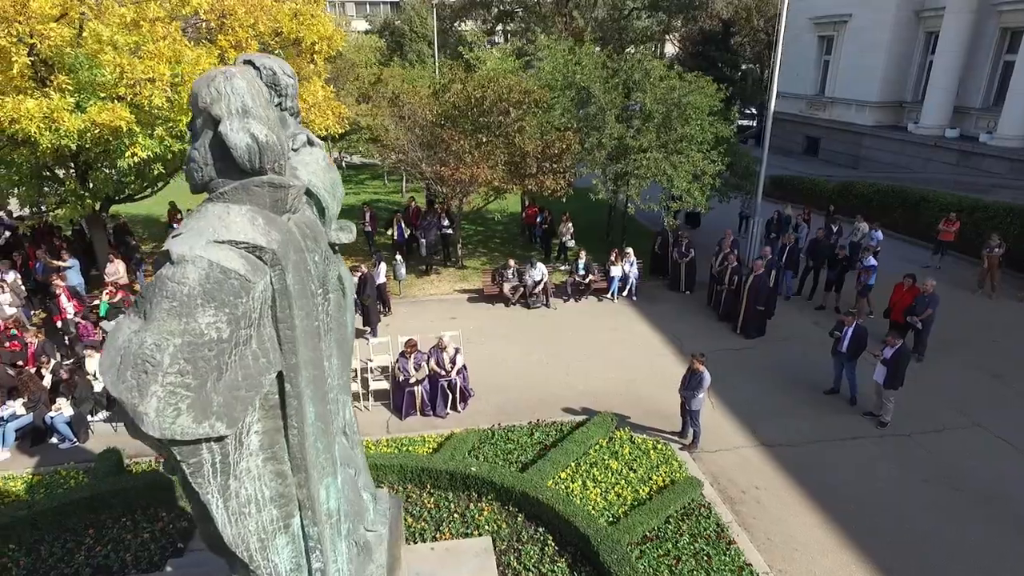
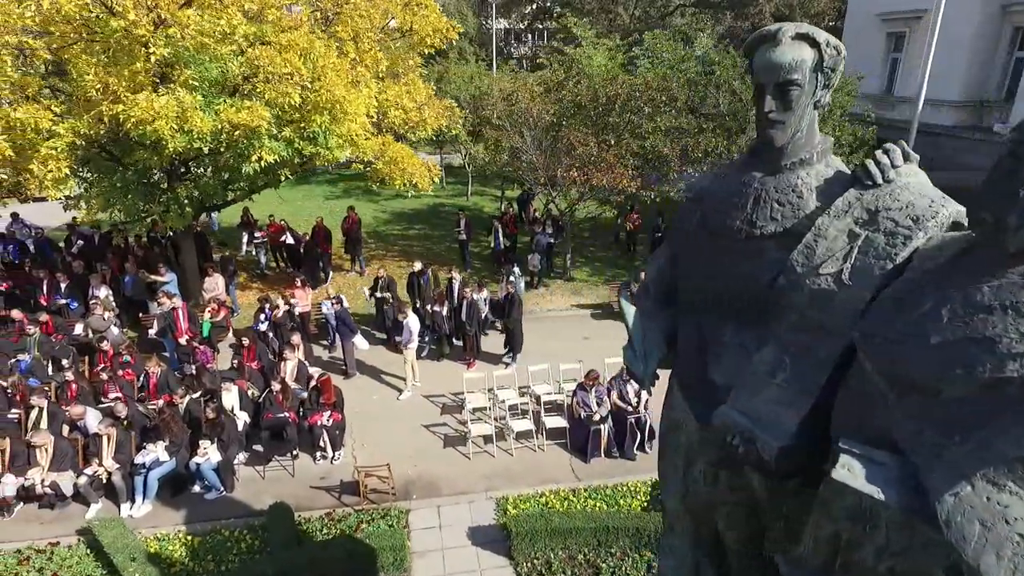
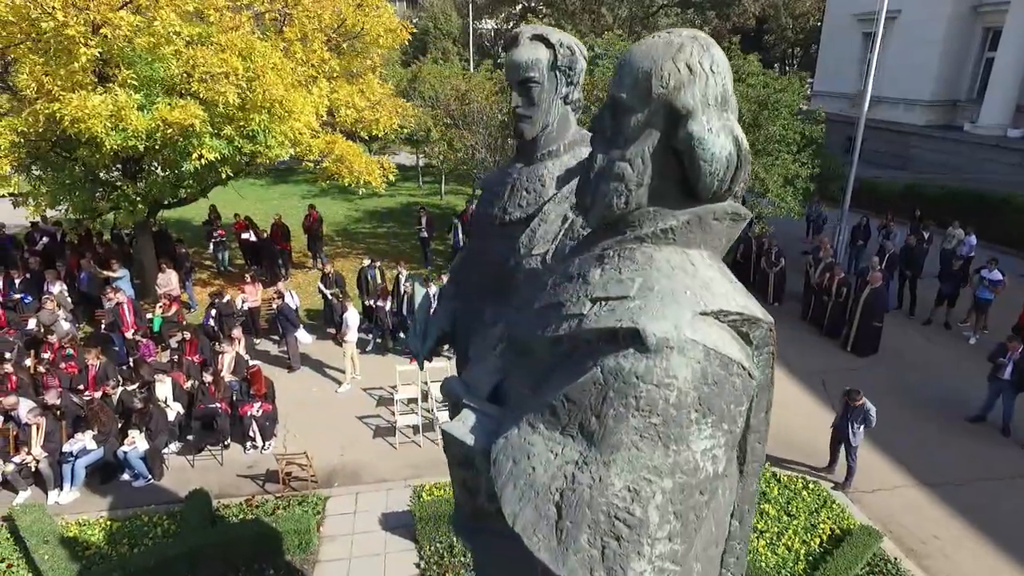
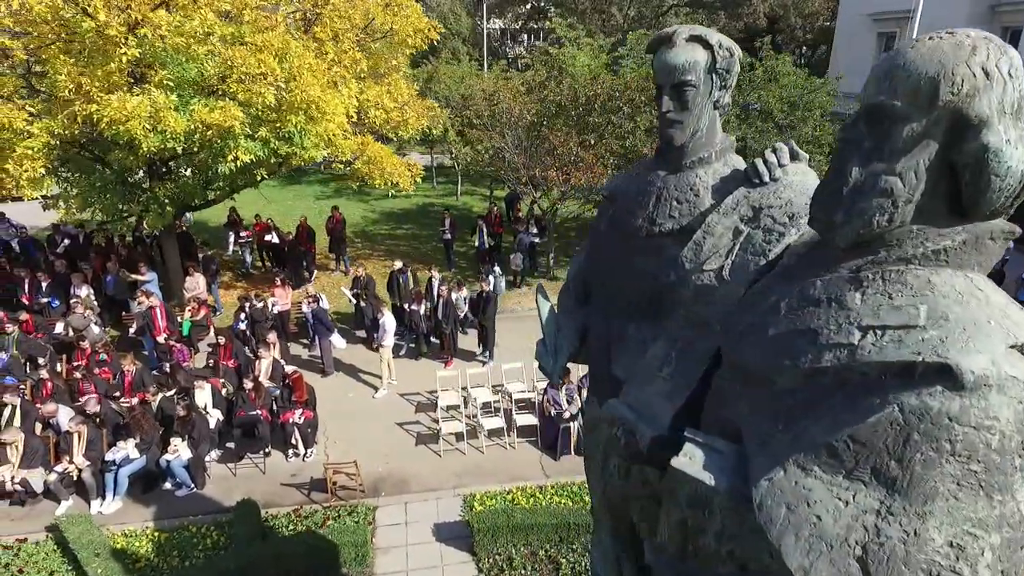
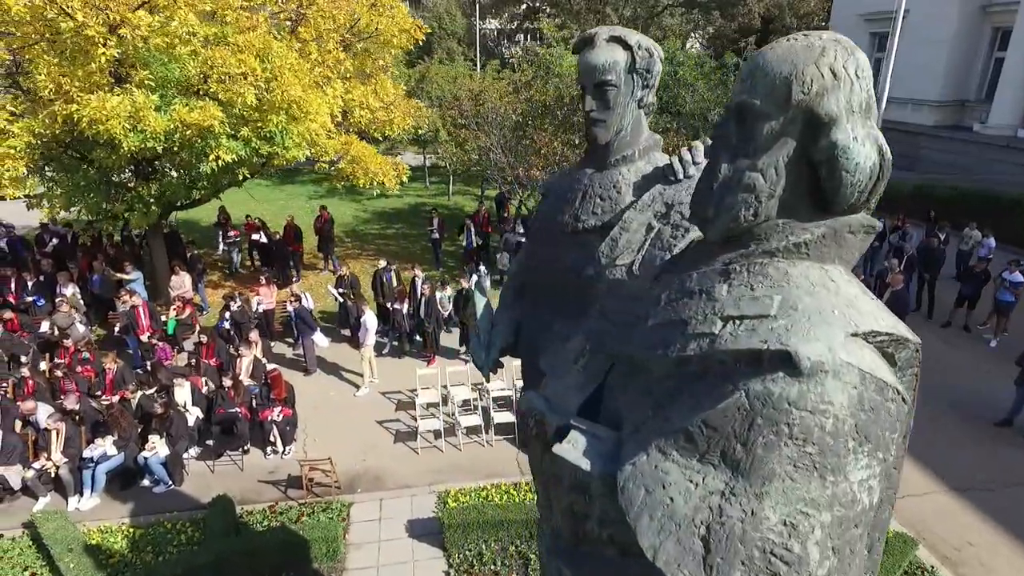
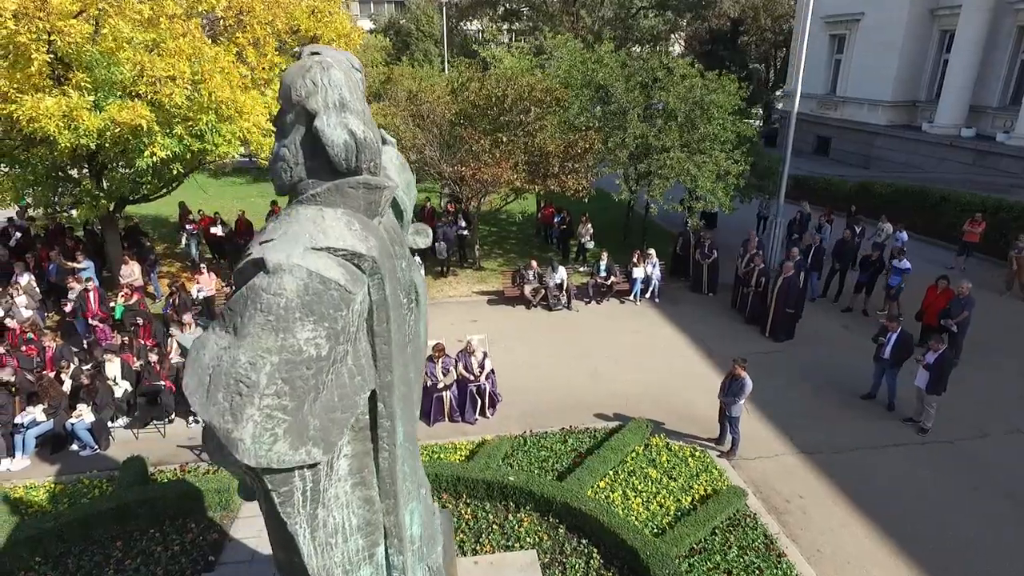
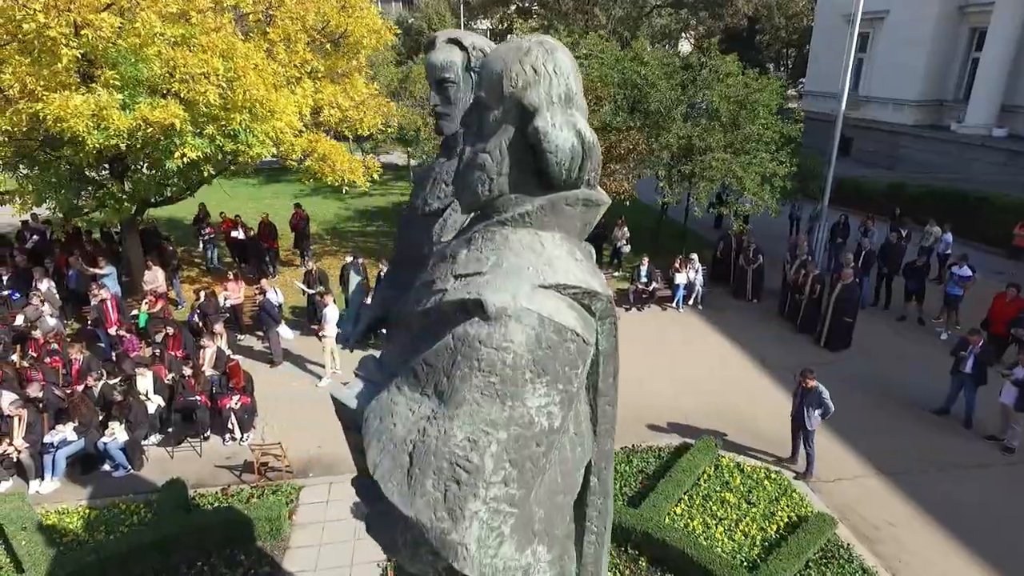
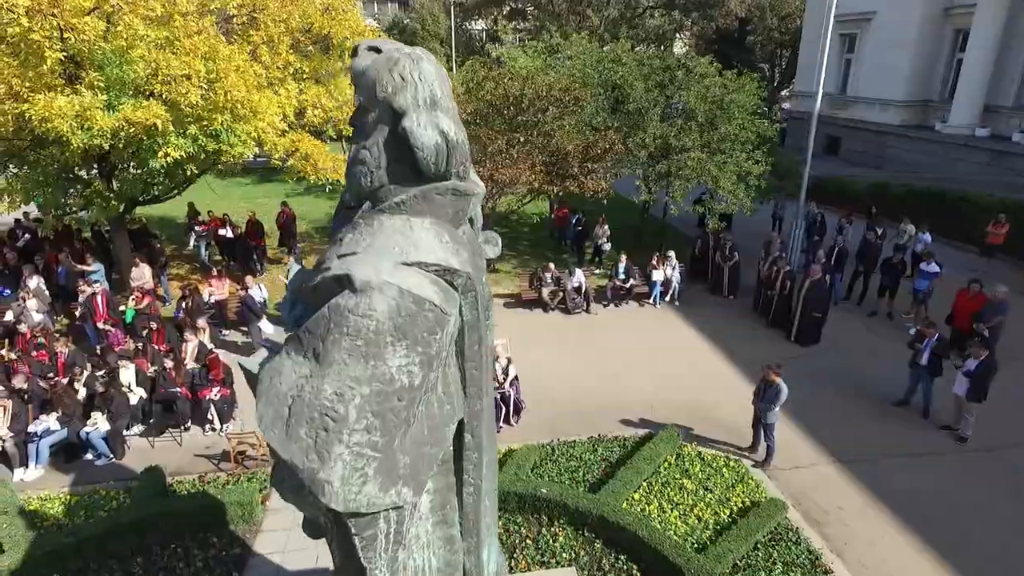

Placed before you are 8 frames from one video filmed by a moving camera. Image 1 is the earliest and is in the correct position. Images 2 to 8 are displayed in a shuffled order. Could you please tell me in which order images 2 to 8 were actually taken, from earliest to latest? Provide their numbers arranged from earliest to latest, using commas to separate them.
6, 8, 7, 3, 5, 4, 2
